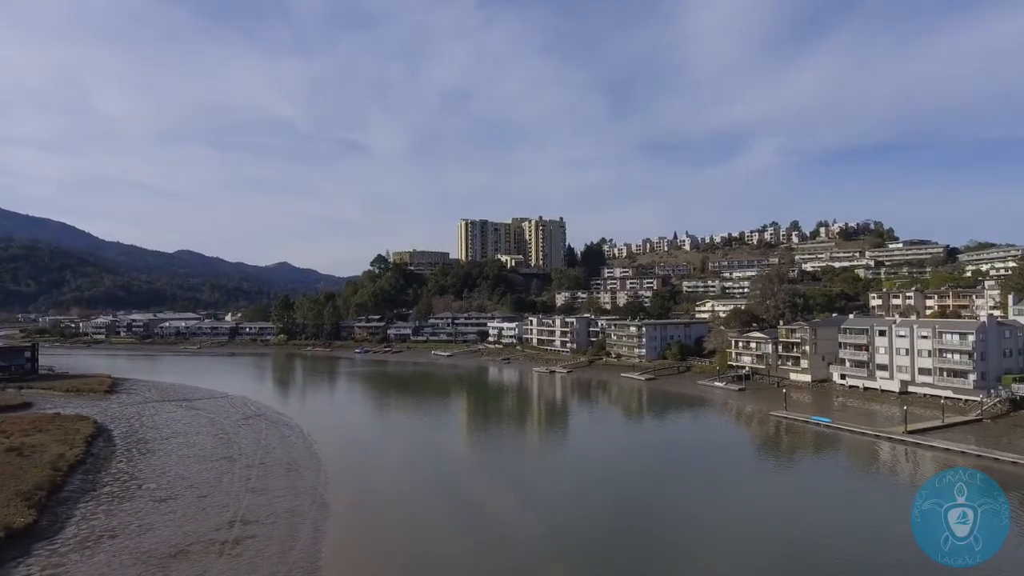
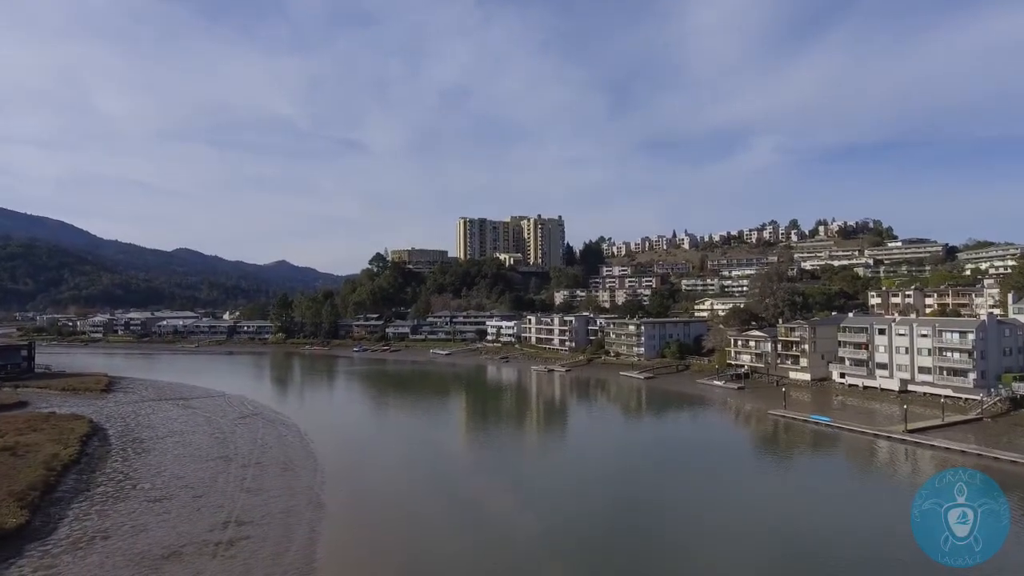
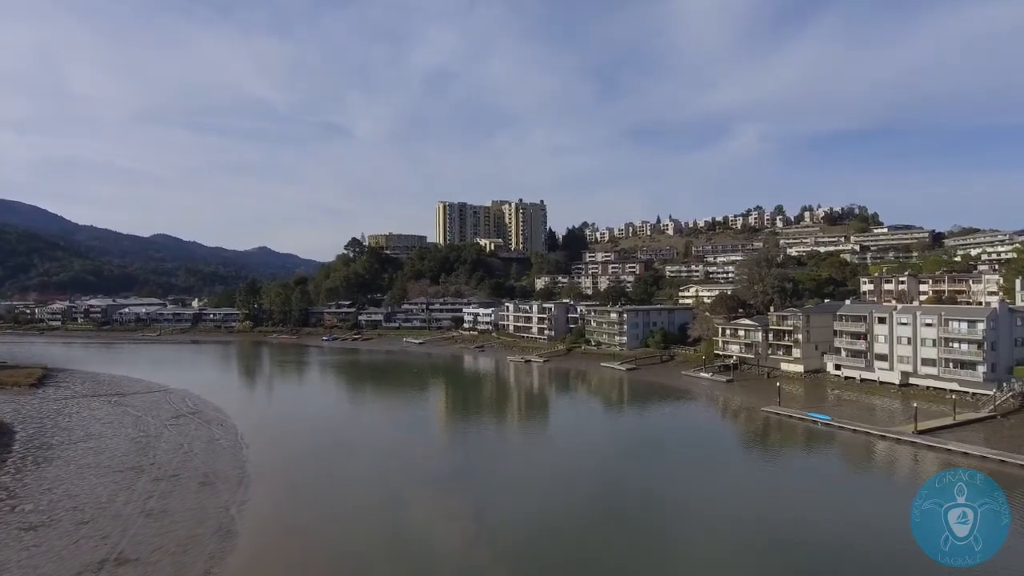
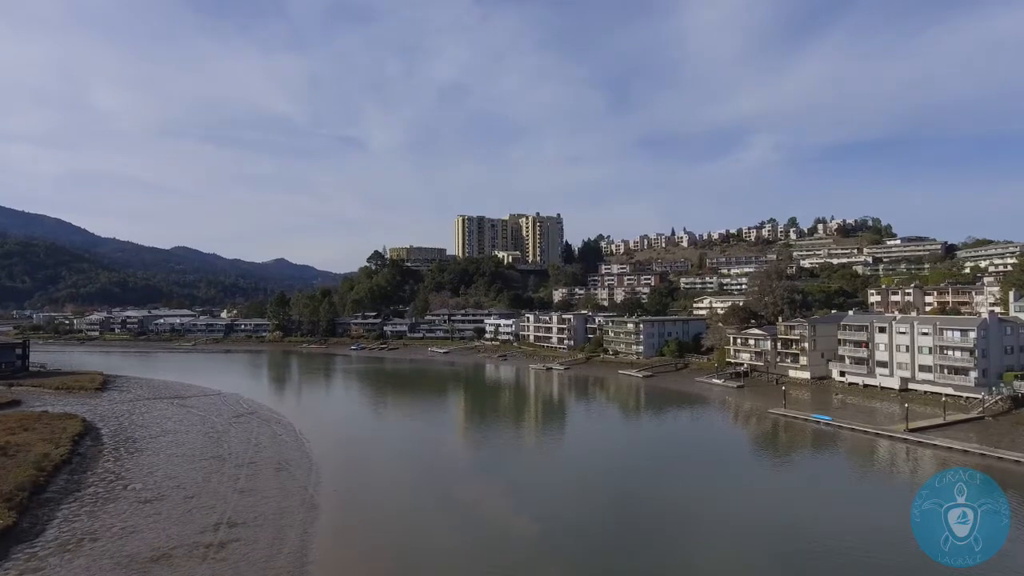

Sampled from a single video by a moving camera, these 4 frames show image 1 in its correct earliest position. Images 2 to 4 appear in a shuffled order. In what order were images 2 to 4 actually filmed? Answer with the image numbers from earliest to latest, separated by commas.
2, 4, 3
